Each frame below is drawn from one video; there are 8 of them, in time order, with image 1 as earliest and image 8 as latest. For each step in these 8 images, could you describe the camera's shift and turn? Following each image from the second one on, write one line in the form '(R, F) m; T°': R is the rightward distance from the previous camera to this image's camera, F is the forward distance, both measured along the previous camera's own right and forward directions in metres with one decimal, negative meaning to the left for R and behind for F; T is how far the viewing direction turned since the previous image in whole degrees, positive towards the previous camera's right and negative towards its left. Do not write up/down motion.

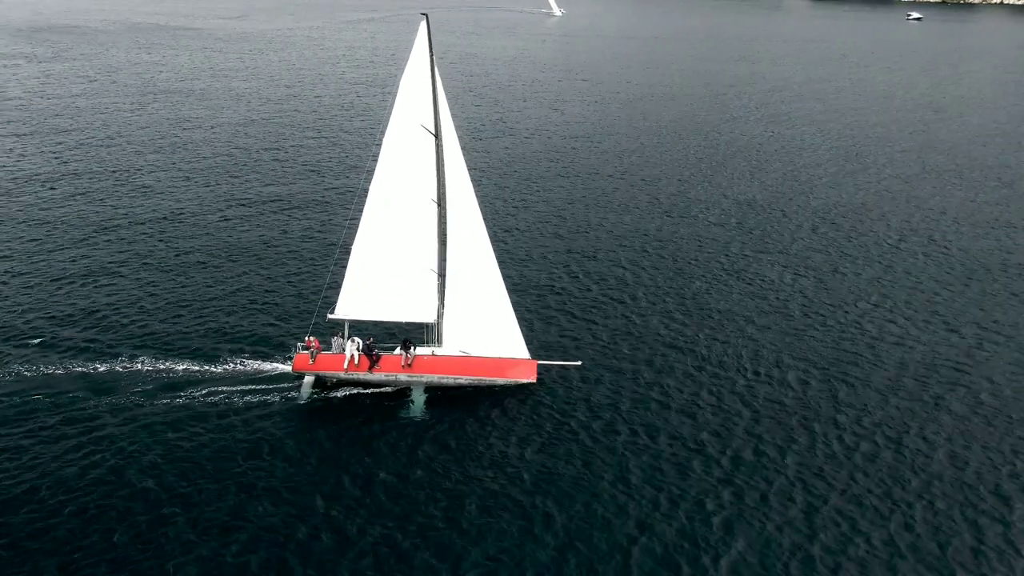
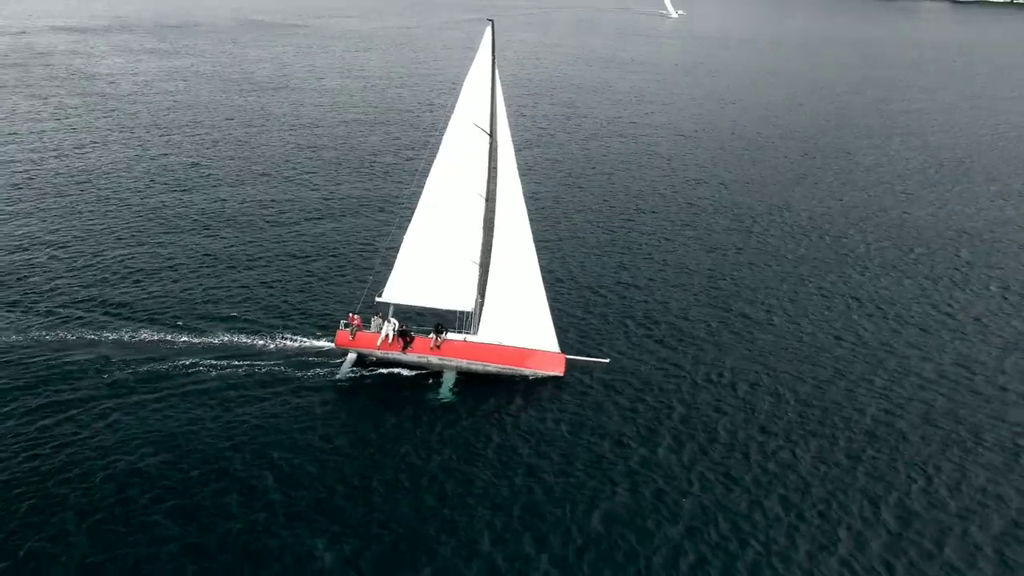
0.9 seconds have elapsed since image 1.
(+8.7, -3.0) m; -7°
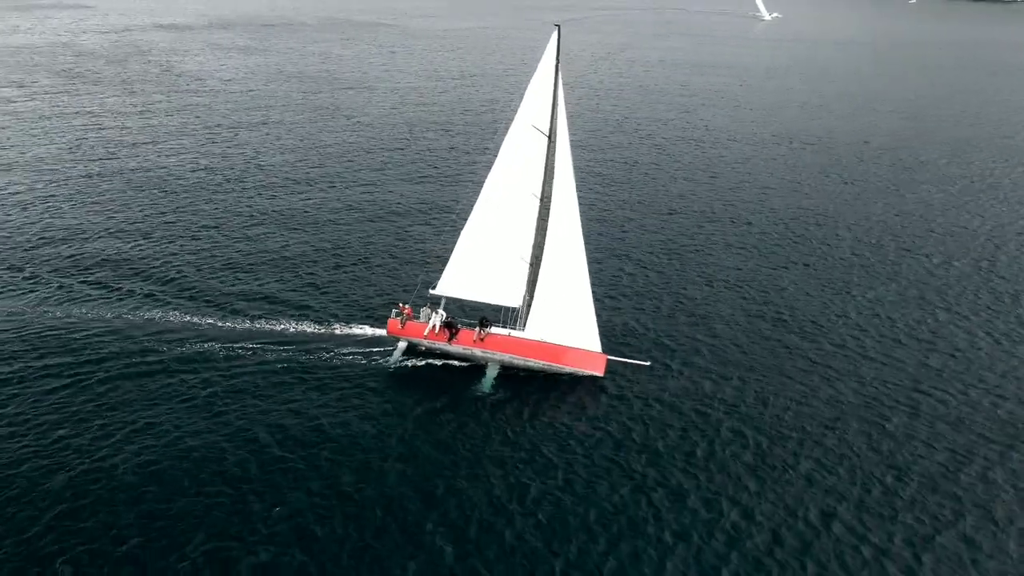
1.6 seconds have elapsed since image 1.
(+4.4, -2.0) m; -5°
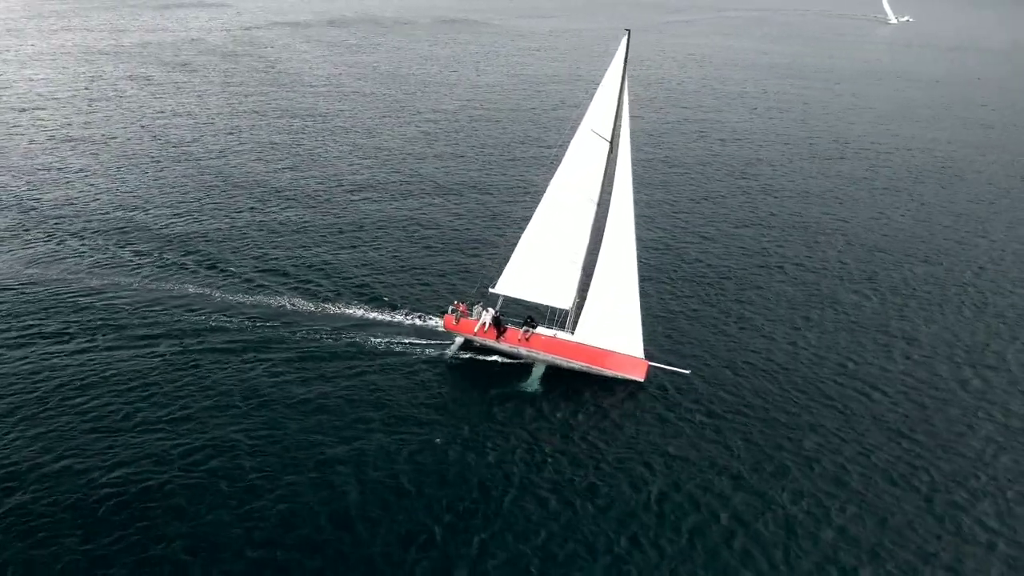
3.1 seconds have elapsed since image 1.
(+7.1, -3.0) m; -7°
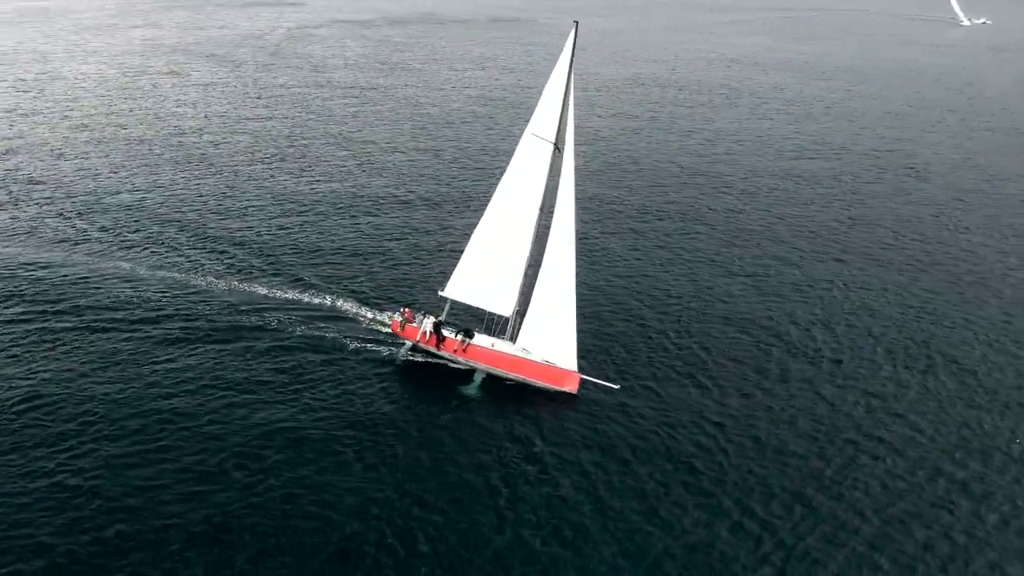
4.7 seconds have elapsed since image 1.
(+9.5, -3.9) m; -4°
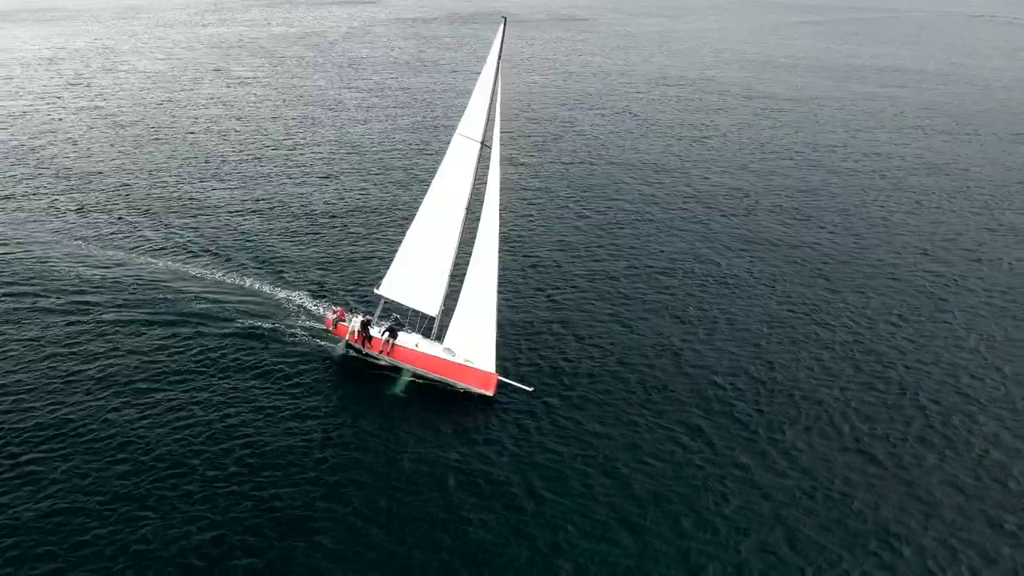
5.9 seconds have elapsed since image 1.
(+9.3, -3.7) m; -5°
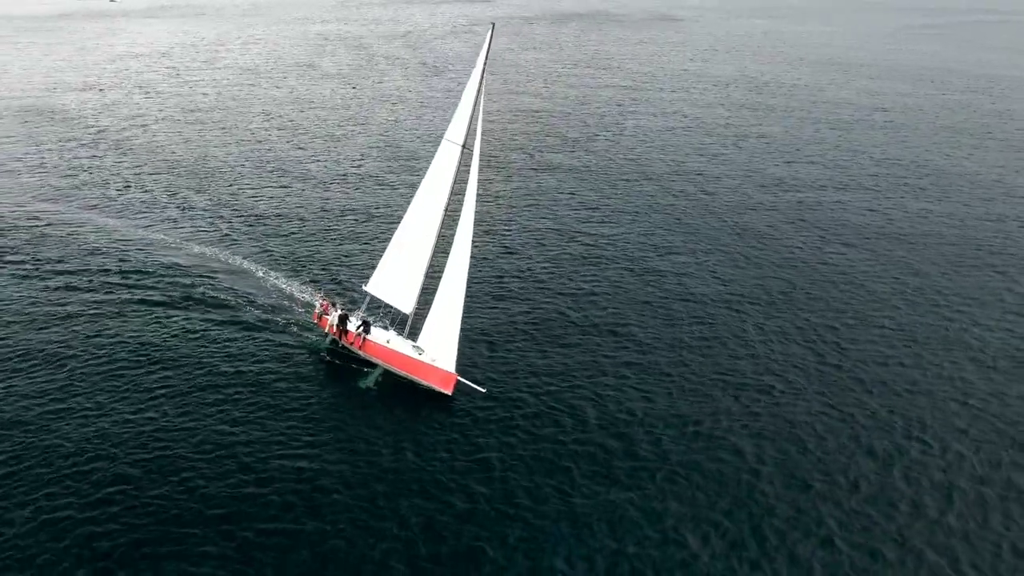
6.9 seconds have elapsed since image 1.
(+9.1, -4.1) m; -7°
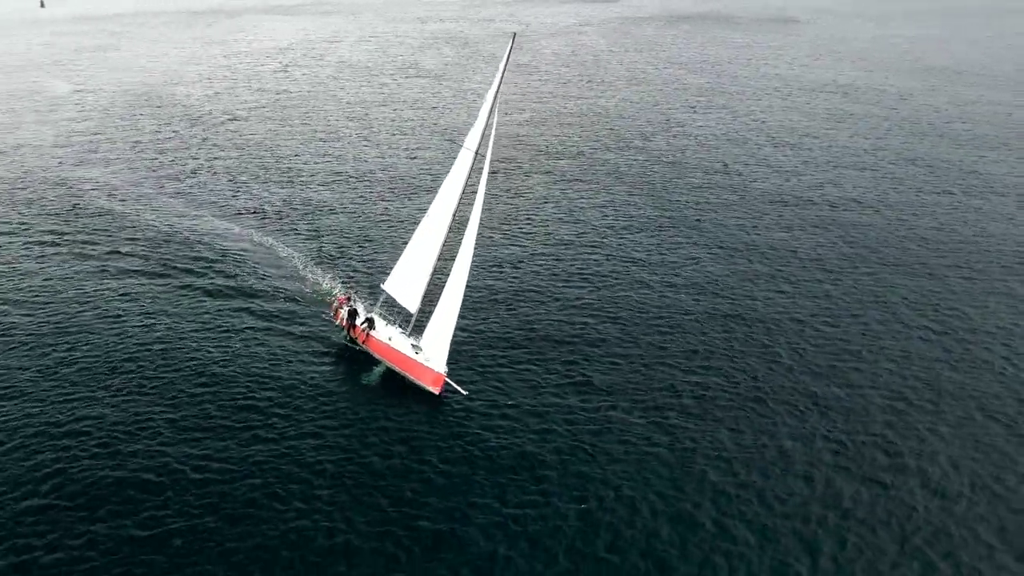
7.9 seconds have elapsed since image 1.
(+7.7, -4.1) m; -7°
